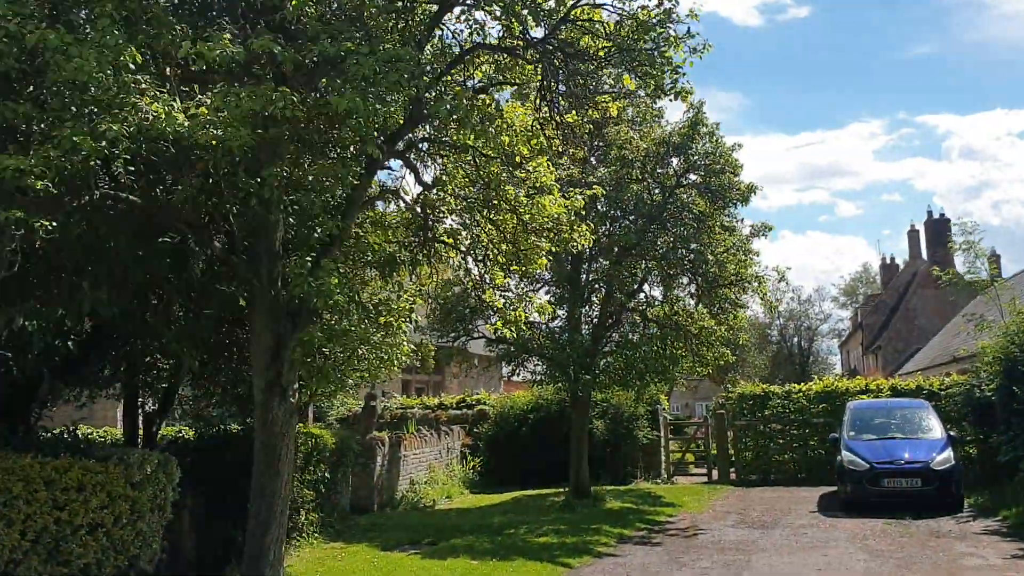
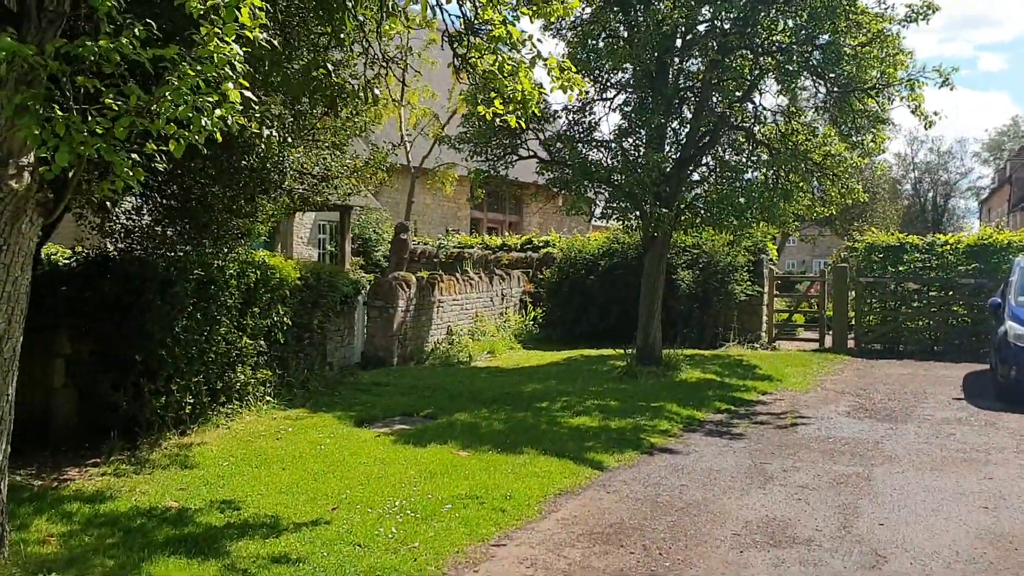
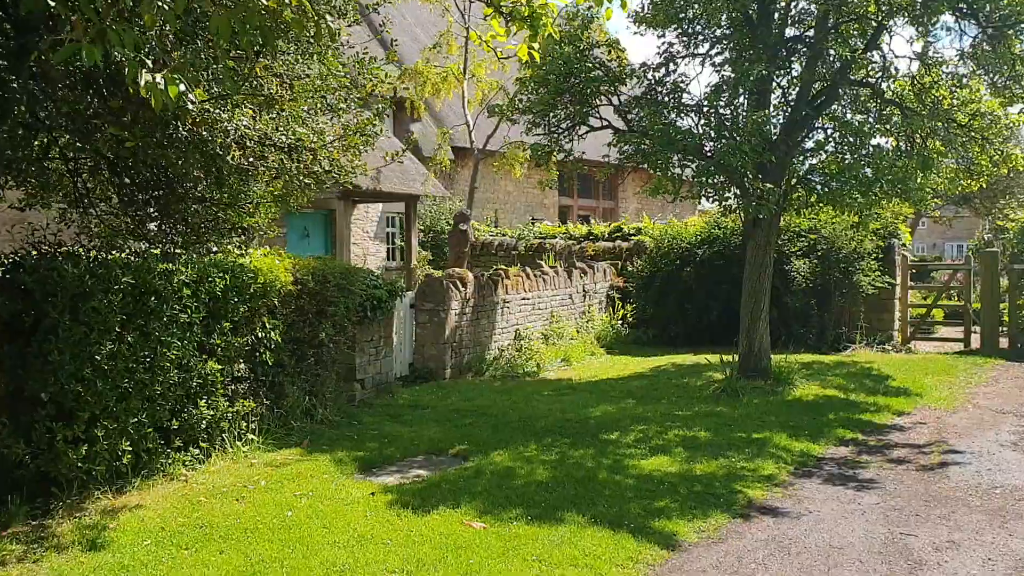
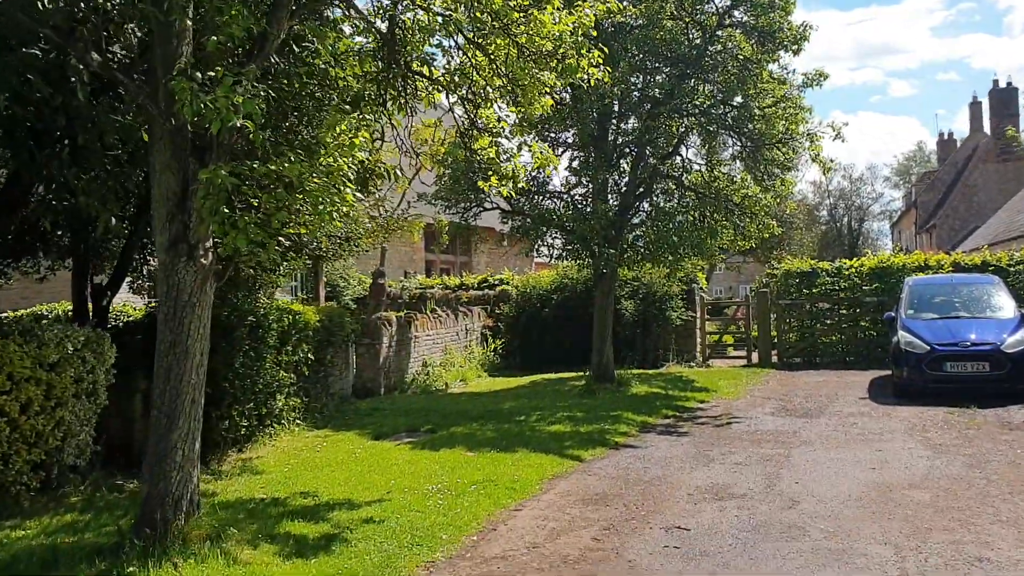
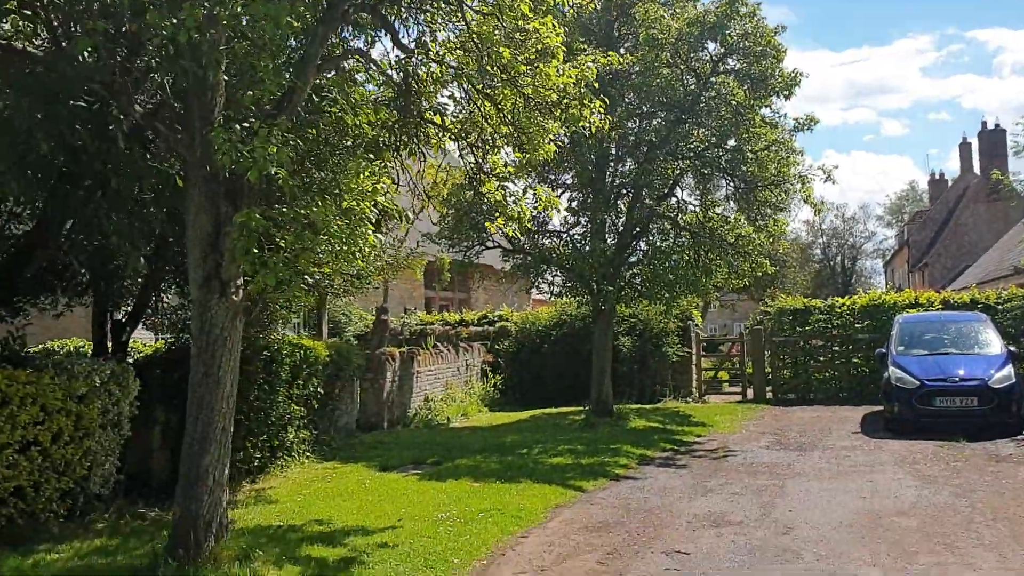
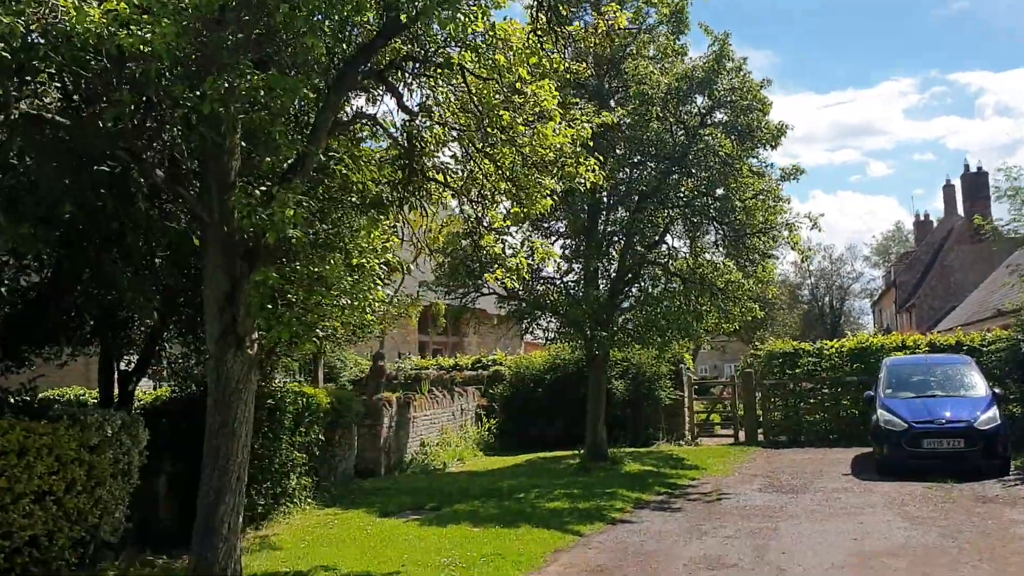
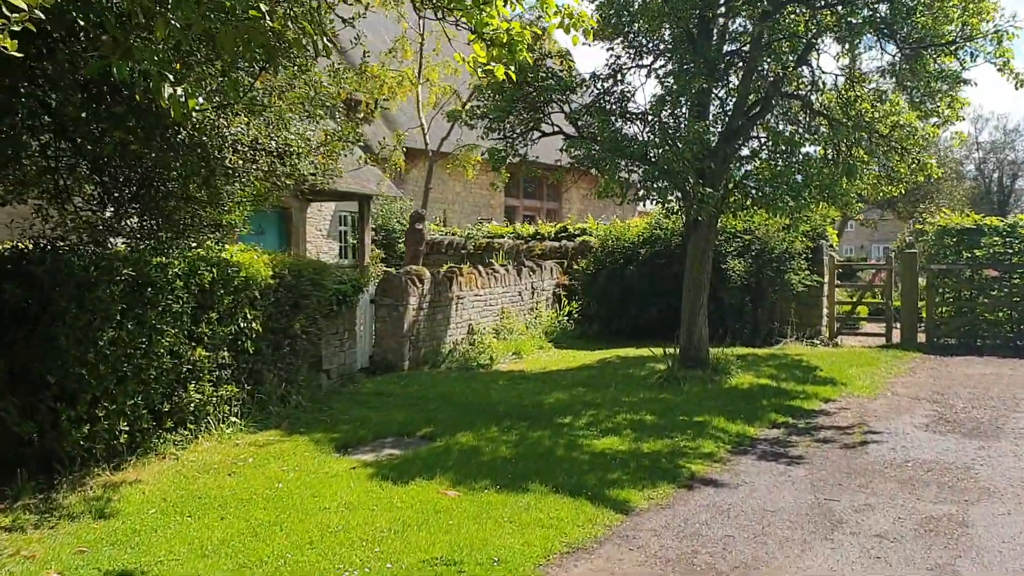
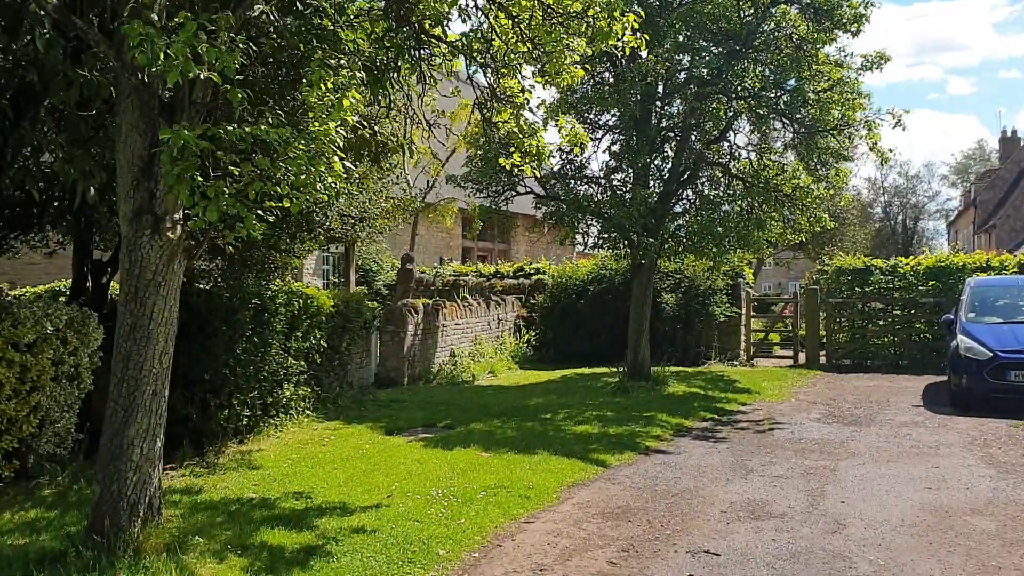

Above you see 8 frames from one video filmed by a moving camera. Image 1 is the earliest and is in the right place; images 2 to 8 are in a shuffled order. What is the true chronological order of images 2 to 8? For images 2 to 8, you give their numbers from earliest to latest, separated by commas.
6, 5, 4, 8, 2, 7, 3
